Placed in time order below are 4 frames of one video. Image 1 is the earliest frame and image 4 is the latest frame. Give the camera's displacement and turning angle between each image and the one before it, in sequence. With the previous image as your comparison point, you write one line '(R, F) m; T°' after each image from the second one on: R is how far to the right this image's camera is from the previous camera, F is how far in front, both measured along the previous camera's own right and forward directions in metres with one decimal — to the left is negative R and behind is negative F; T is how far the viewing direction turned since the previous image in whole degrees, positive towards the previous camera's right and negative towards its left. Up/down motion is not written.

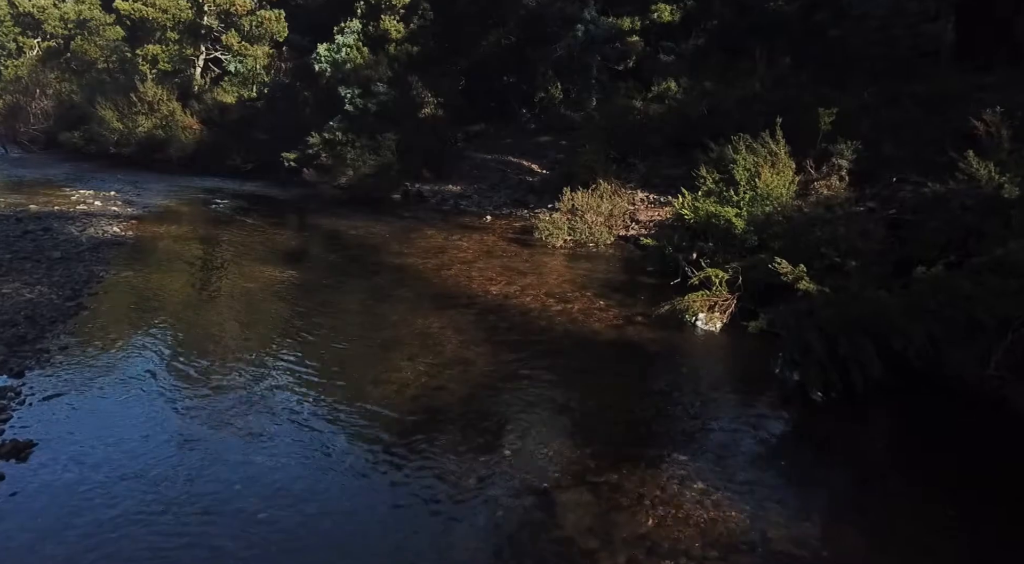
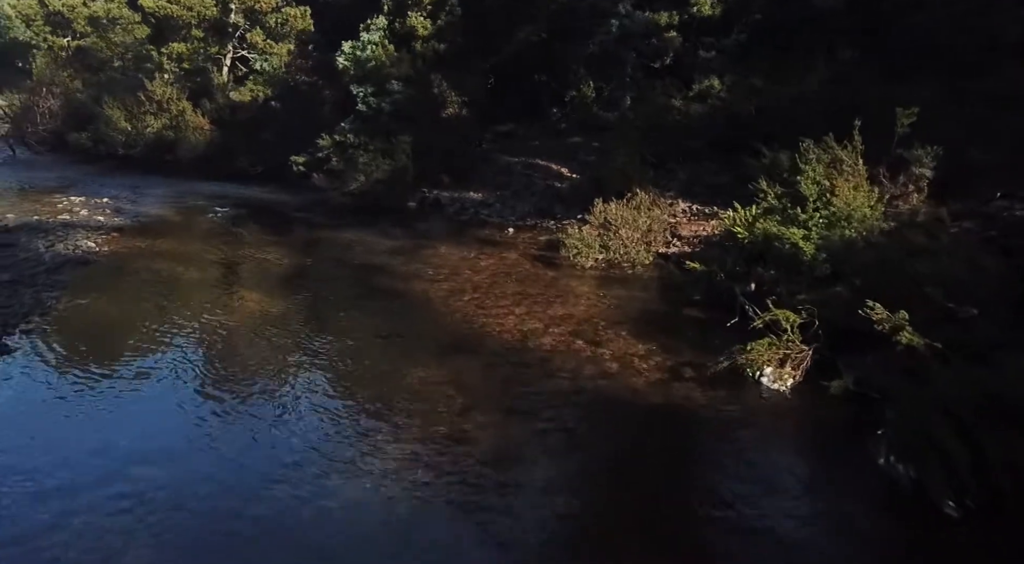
(+0.1, +2.2) m; -2°
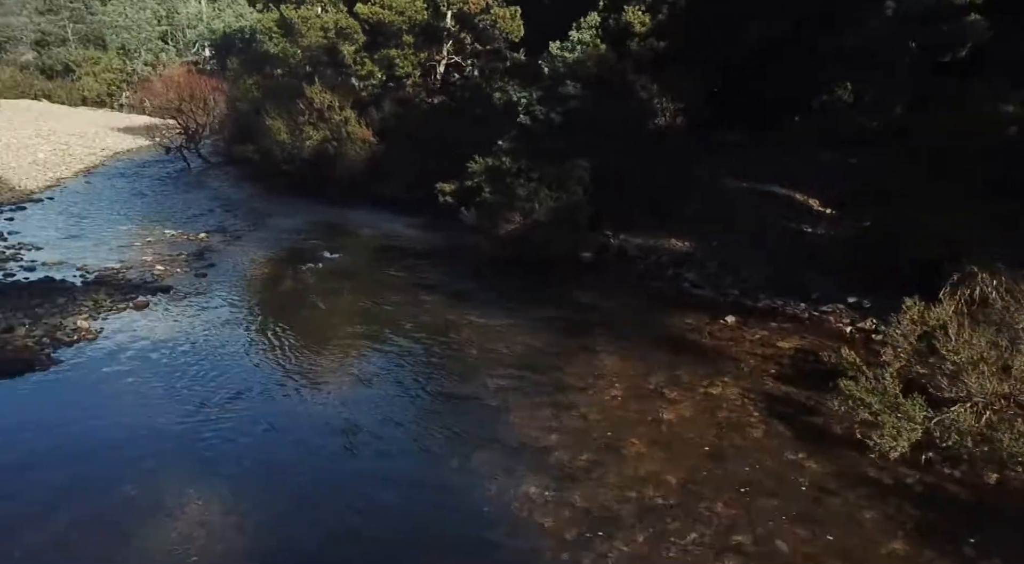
(0.0, +7.2) m; -15°
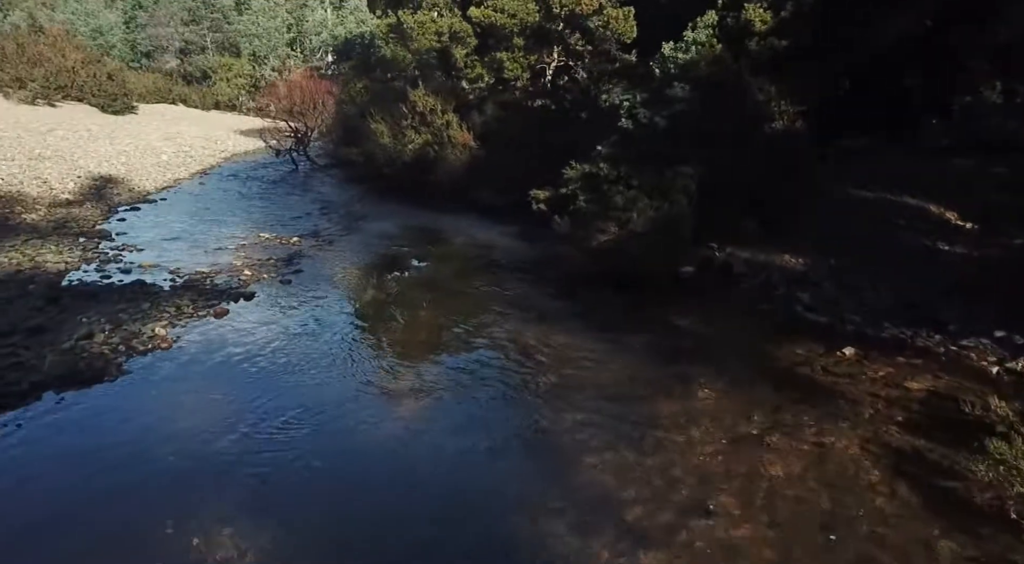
(+0.3, +0.9) m; -7°
